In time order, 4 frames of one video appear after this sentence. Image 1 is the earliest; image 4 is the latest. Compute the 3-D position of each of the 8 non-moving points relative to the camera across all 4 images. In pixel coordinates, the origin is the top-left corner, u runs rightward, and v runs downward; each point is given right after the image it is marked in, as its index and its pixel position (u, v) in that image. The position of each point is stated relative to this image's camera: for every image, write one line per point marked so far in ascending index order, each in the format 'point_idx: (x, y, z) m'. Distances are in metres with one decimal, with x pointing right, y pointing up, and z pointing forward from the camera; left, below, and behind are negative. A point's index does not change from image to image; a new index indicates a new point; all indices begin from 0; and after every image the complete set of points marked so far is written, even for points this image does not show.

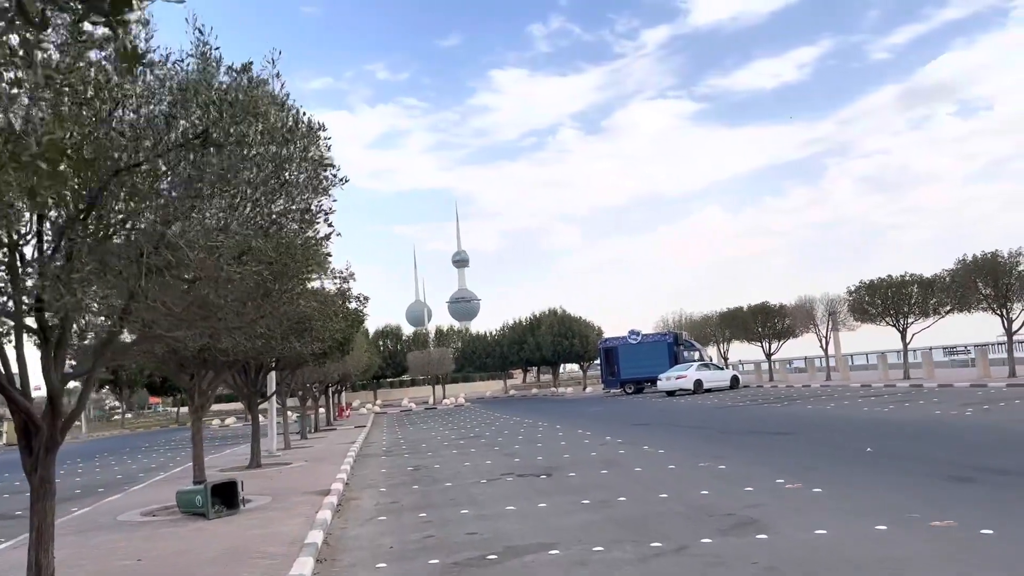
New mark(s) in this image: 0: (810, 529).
0: (+3.3, -2.6, +9.5) m
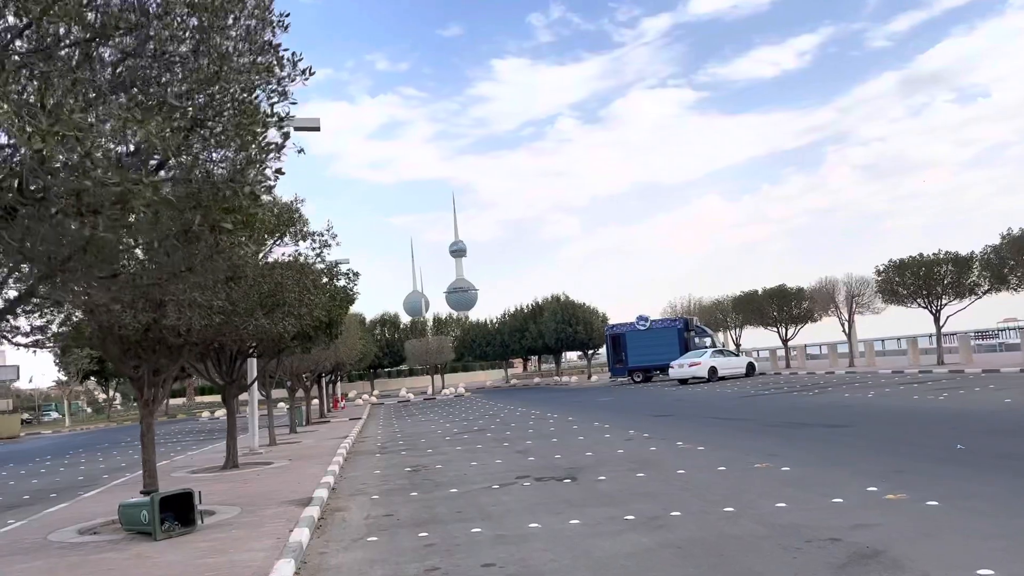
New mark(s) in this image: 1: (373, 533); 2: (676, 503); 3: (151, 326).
0: (+3.6, -2.2, +6.9) m
1: (-1.7, -3.0, +10.7) m
2: (+2.0, -2.6, +10.6) m
3: (-4.6, -0.5, +11.0) m
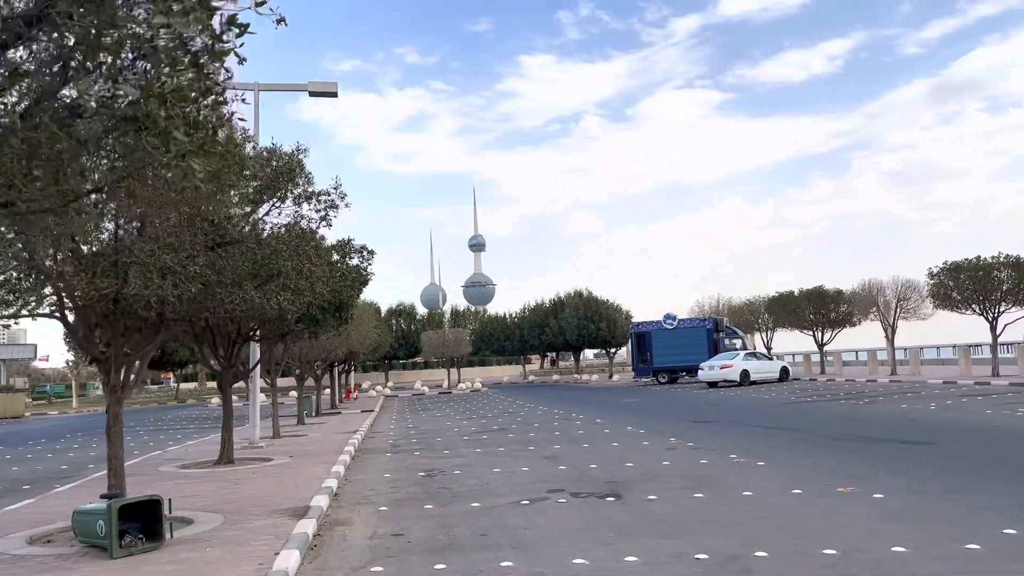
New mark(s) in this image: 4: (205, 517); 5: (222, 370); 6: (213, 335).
0: (+3.9, -2.1, +4.7) m
1: (-1.3, -2.7, +8.6) m
2: (+2.4, -2.4, +8.5) m
3: (-4.1, -0.1, +9.0) m
4: (-3.8, -2.9, +10.9) m
5: (-5.6, -1.6, +16.6) m
6: (-5.7, -0.9, +16.5) m
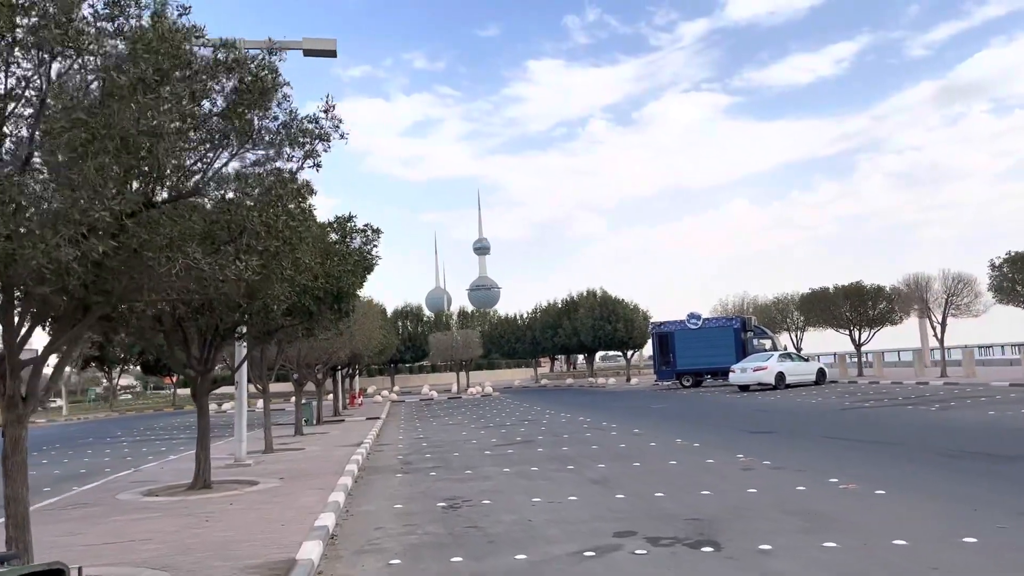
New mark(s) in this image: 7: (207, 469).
0: (+4.4, -1.8, +1.7) m
1: (-0.8, -2.4, +5.6) m
2: (+2.9, -2.2, +5.5) m
3: (-3.6, +0.2, +6.0) m
4: (-3.3, -2.6, +7.9) m
5: (-5.0, -1.4, +13.6) m
6: (-5.1, -0.7, +13.5) m
7: (-4.9, -2.9, +13.9) m
